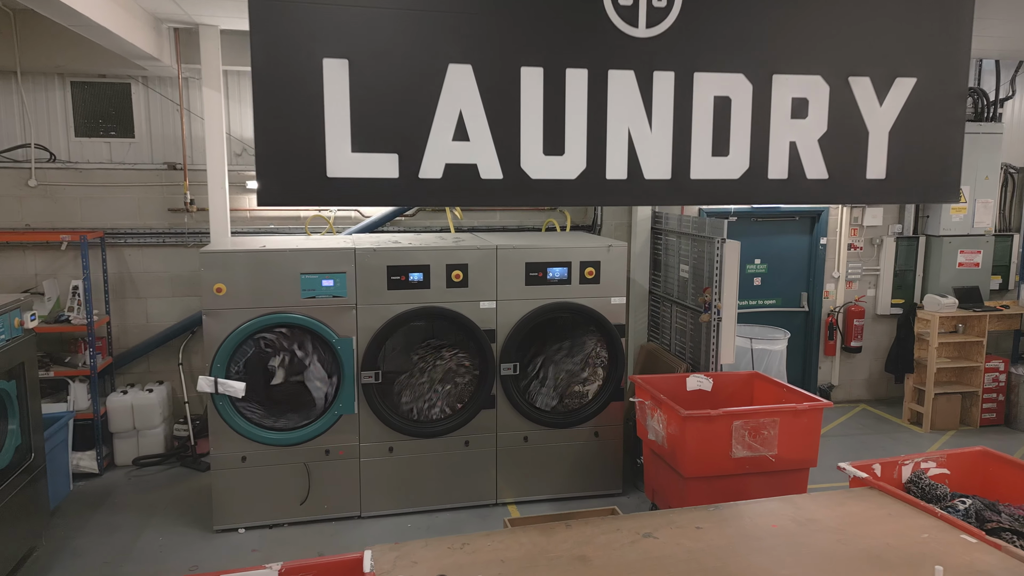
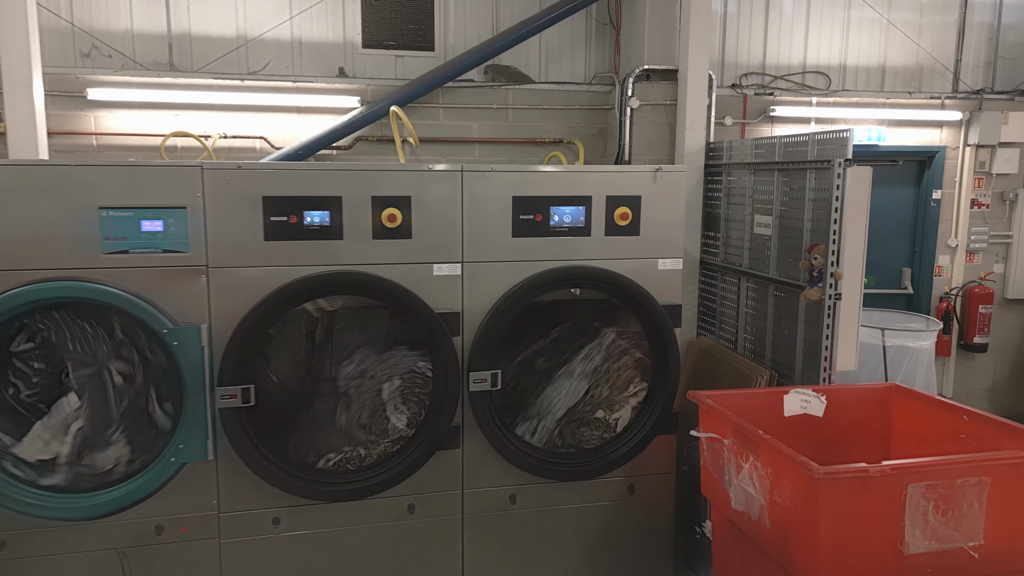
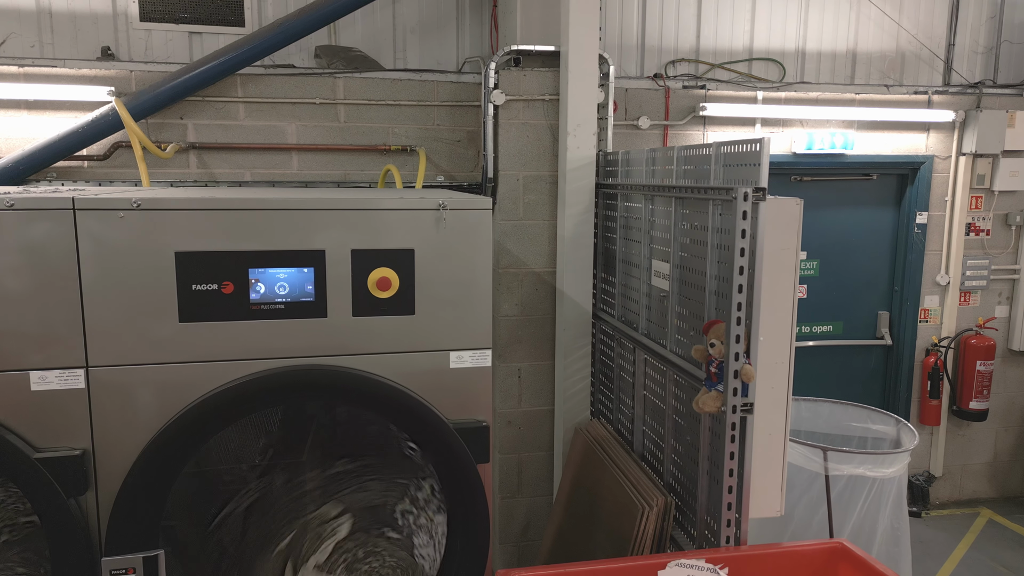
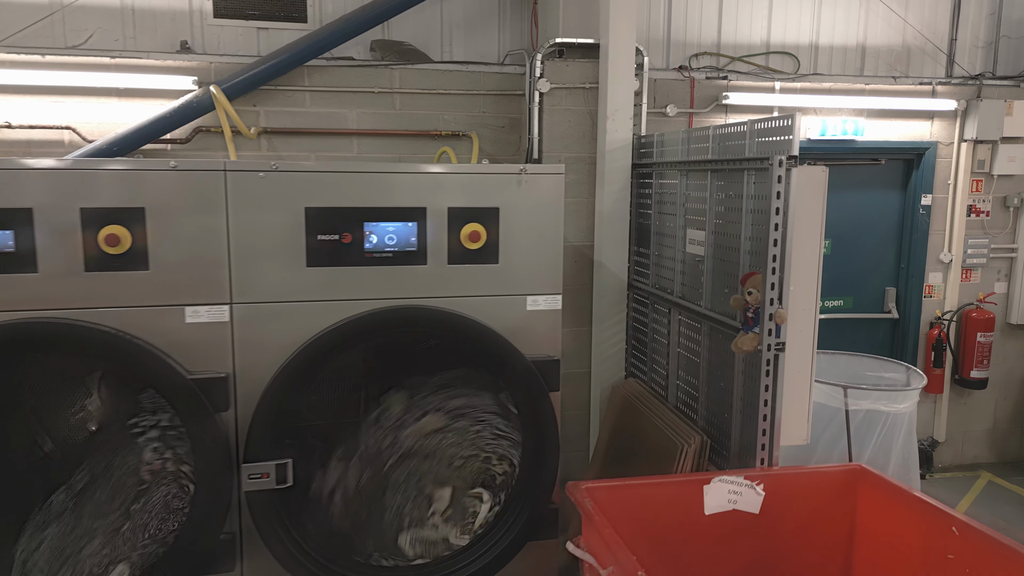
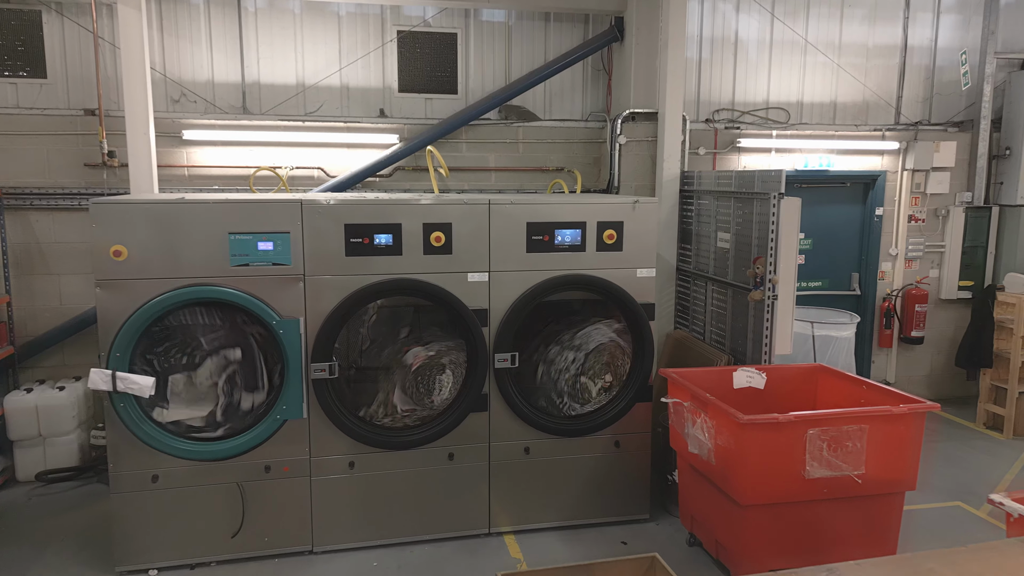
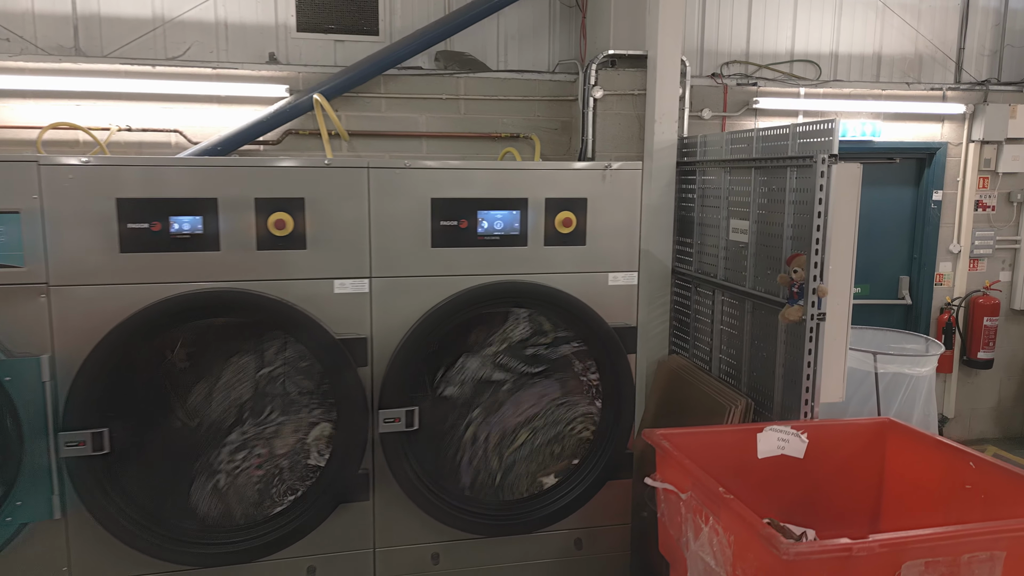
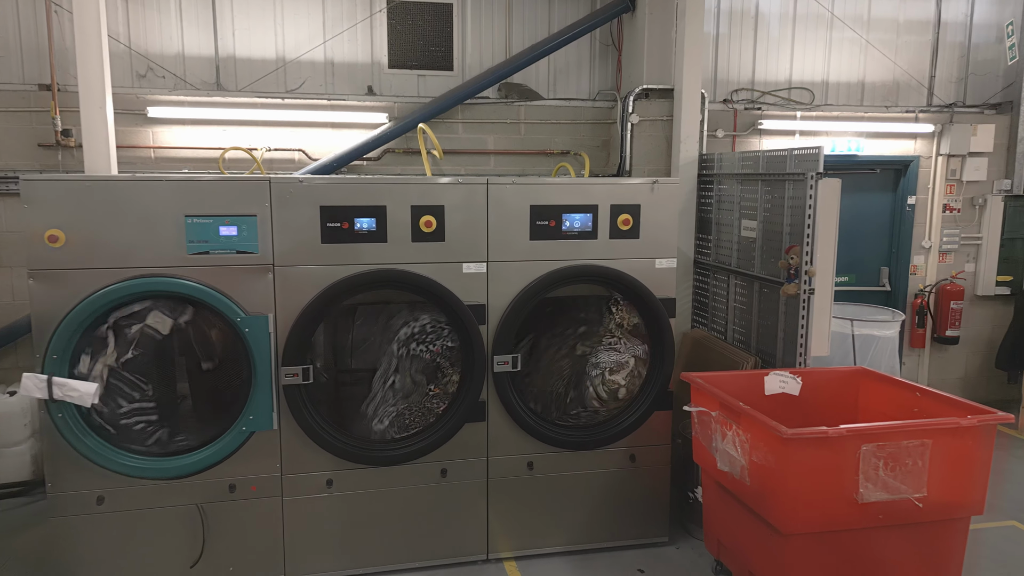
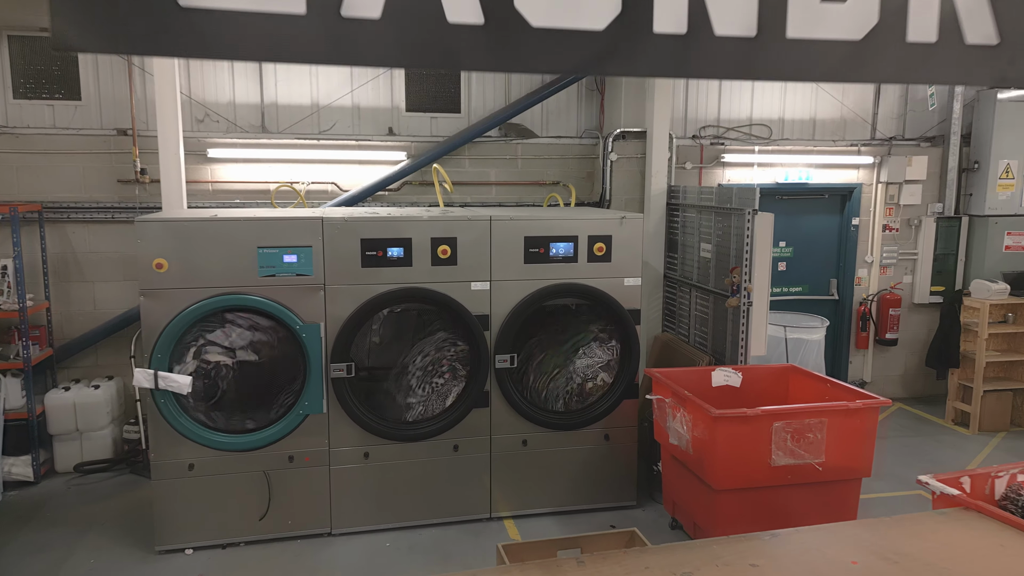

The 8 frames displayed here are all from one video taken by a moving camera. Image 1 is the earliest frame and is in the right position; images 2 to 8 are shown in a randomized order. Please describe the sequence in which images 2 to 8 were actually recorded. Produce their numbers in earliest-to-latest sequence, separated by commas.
8, 5, 7, 2, 6, 4, 3
